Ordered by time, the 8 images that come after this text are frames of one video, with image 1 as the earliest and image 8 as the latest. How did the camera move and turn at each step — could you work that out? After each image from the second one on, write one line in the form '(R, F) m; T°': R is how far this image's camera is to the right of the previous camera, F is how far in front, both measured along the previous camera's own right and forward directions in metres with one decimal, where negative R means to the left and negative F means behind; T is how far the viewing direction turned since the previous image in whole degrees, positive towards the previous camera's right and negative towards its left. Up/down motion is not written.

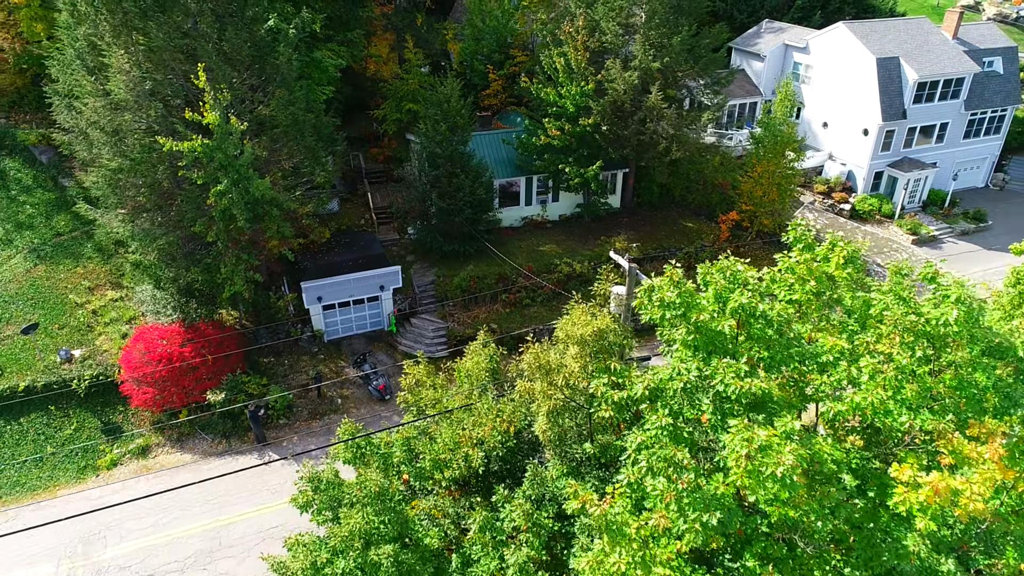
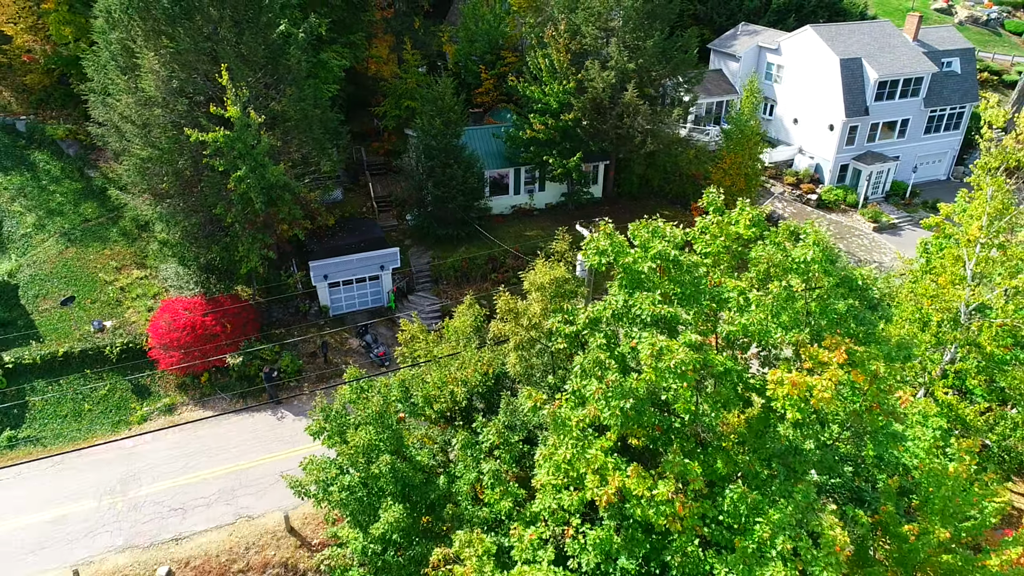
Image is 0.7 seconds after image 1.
(+0.4, -2.0) m; 0°
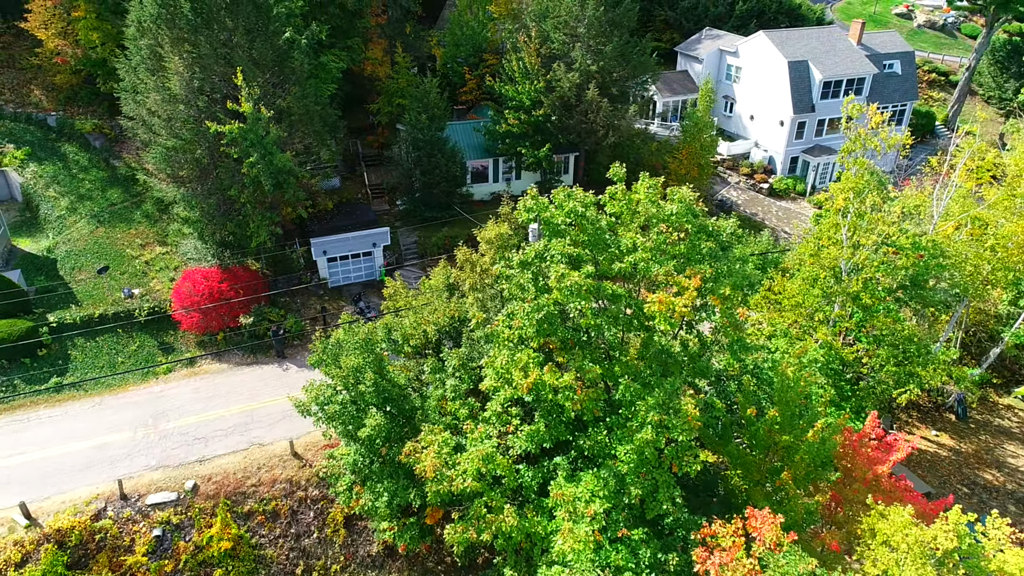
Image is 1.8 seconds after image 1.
(+0.9, -3.1) m; 0°
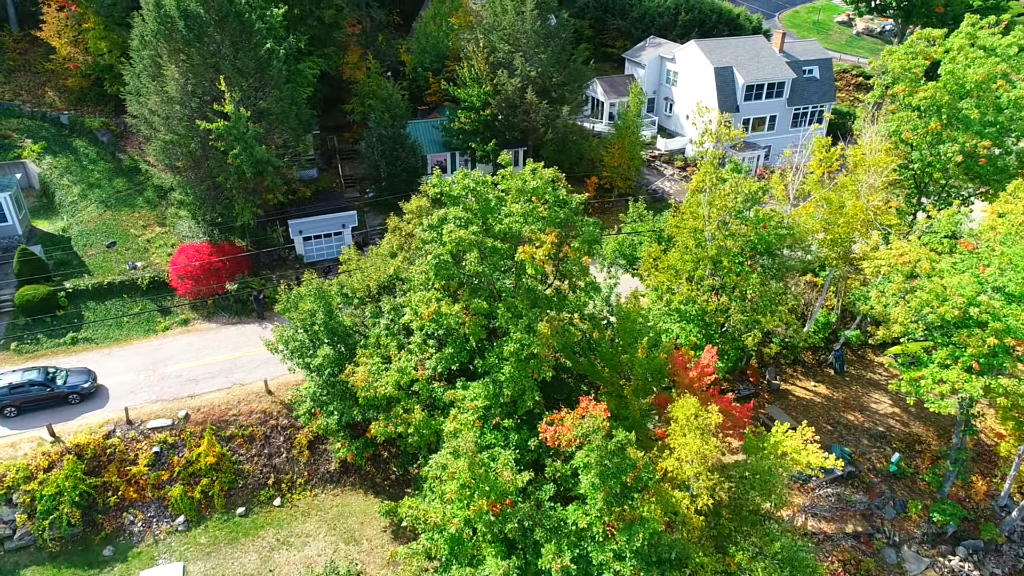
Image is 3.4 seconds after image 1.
(+2.1, -4.0) m; 0°
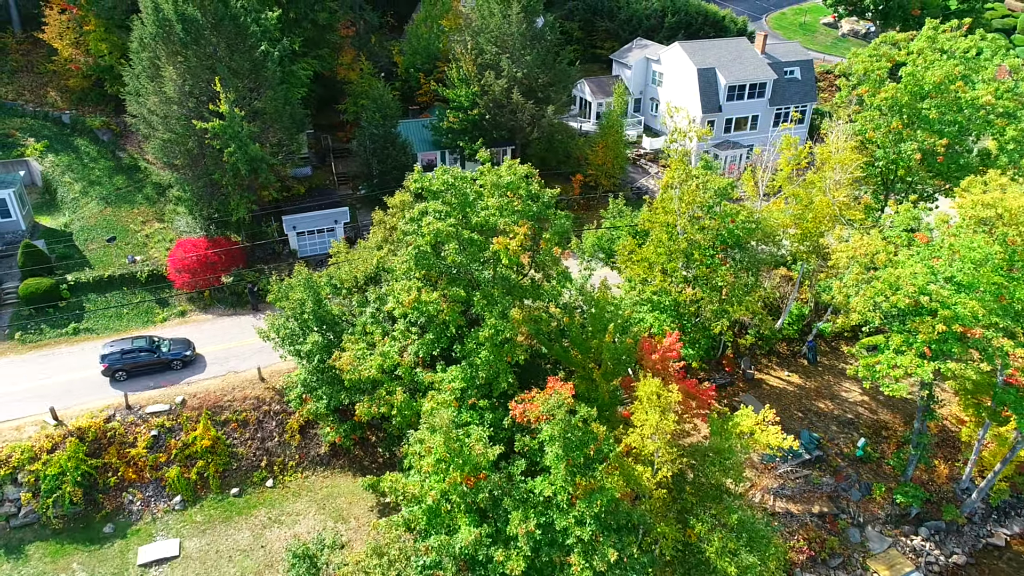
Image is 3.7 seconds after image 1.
(+0.6, -1.0) m; 0°
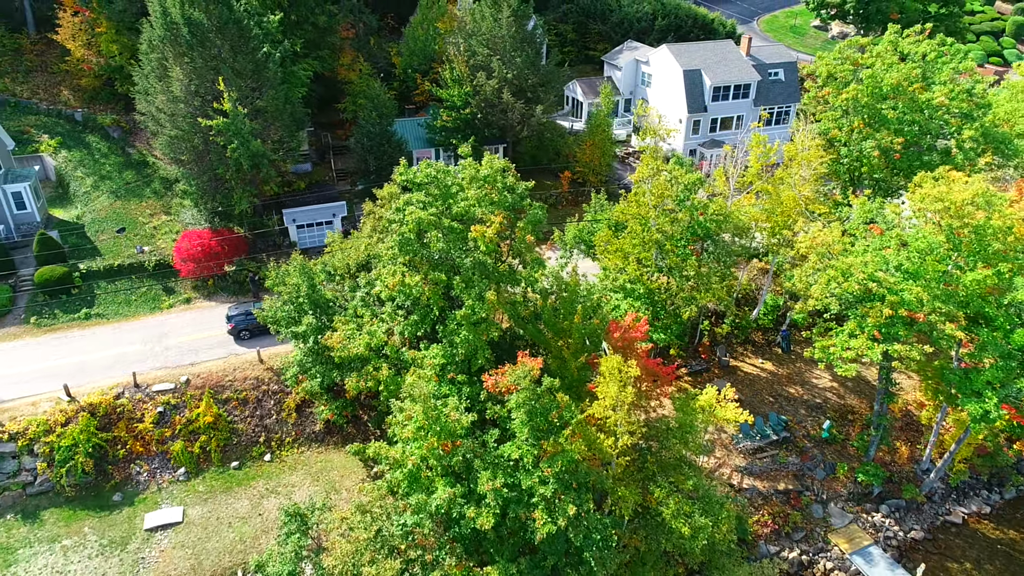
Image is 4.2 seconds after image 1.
(+0.8, -1.4) m; 0°
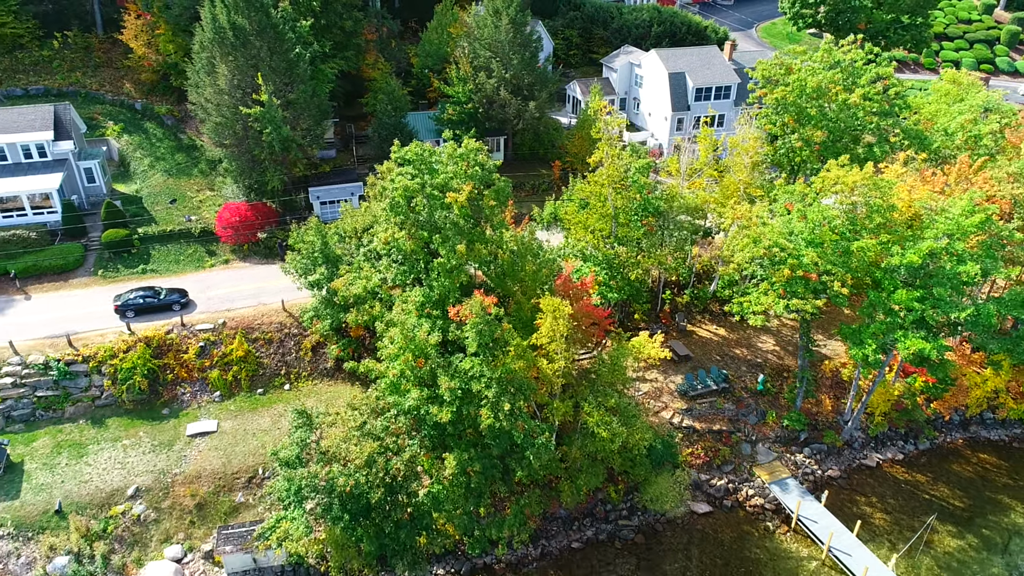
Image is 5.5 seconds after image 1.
(+2.2, -4.5) m; -3°
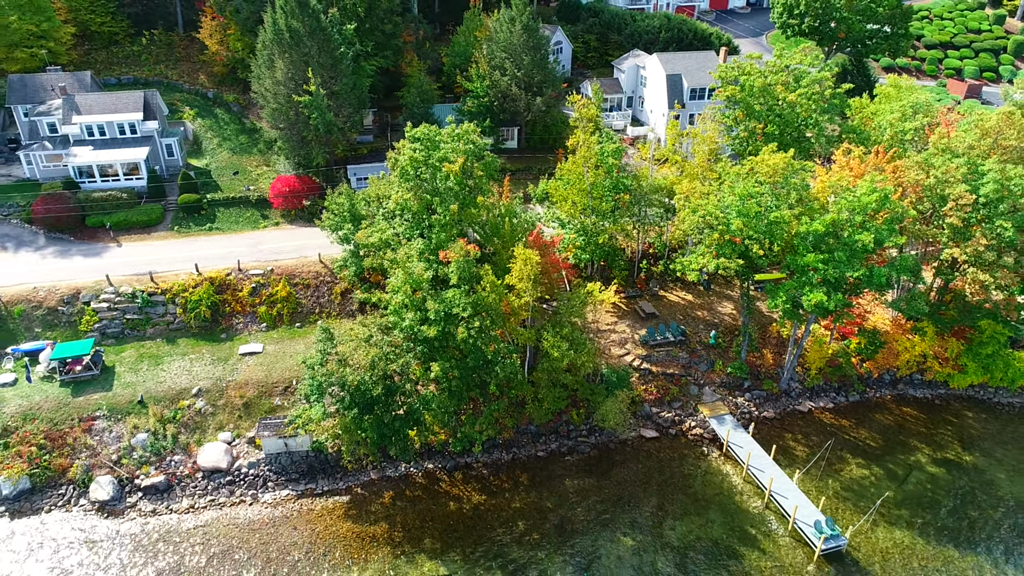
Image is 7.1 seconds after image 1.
(+2.8, -5.8) m; -4°
